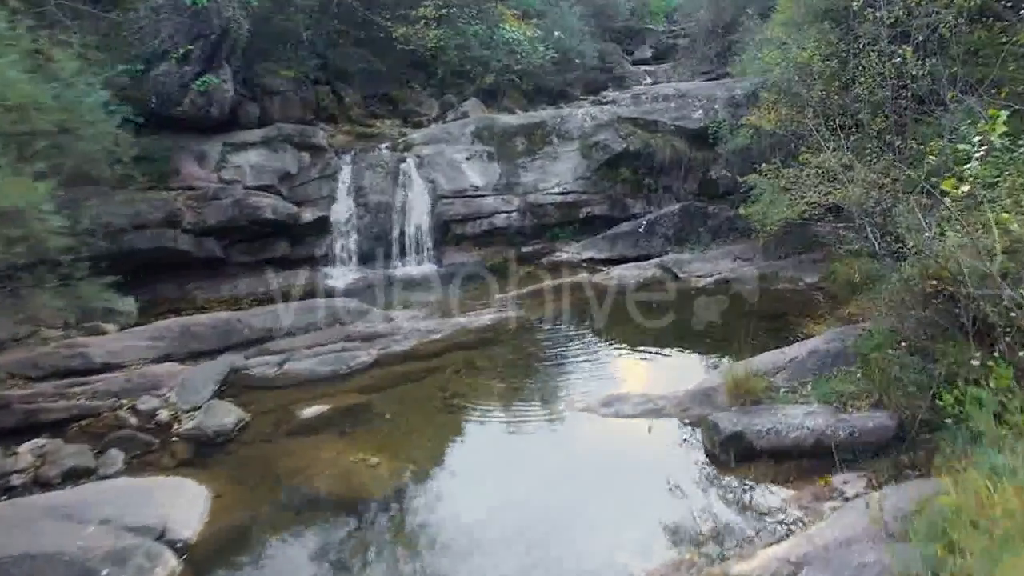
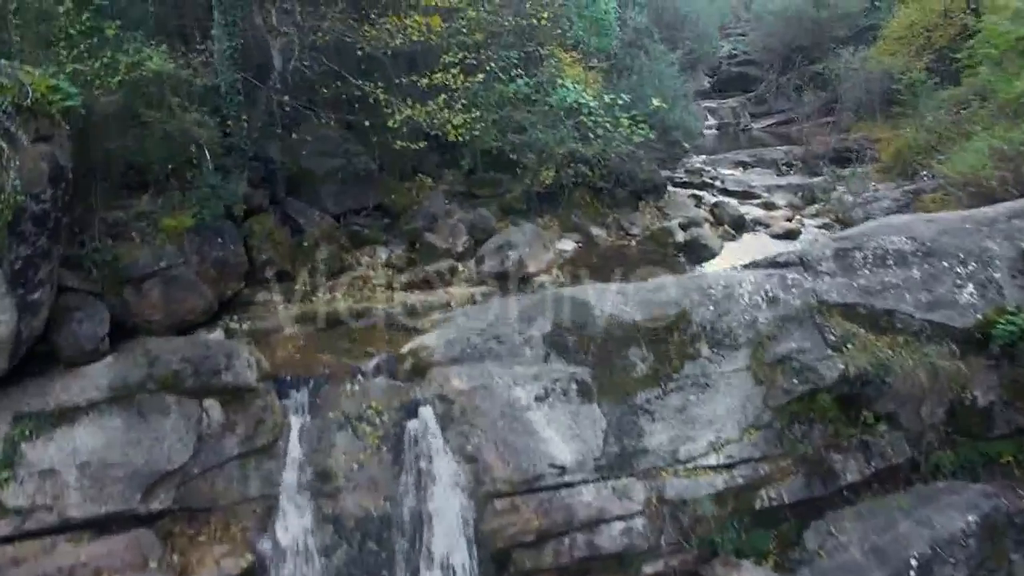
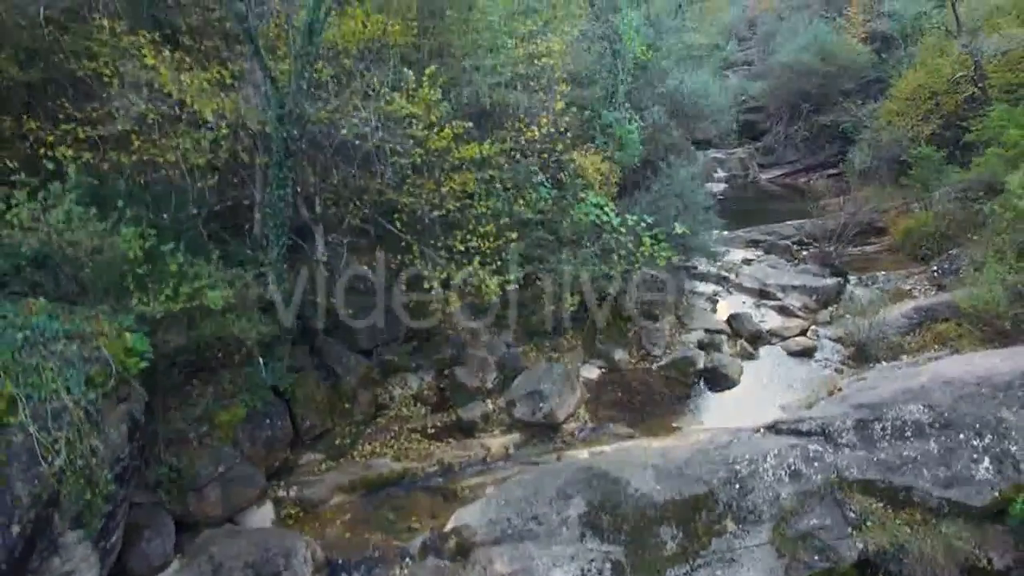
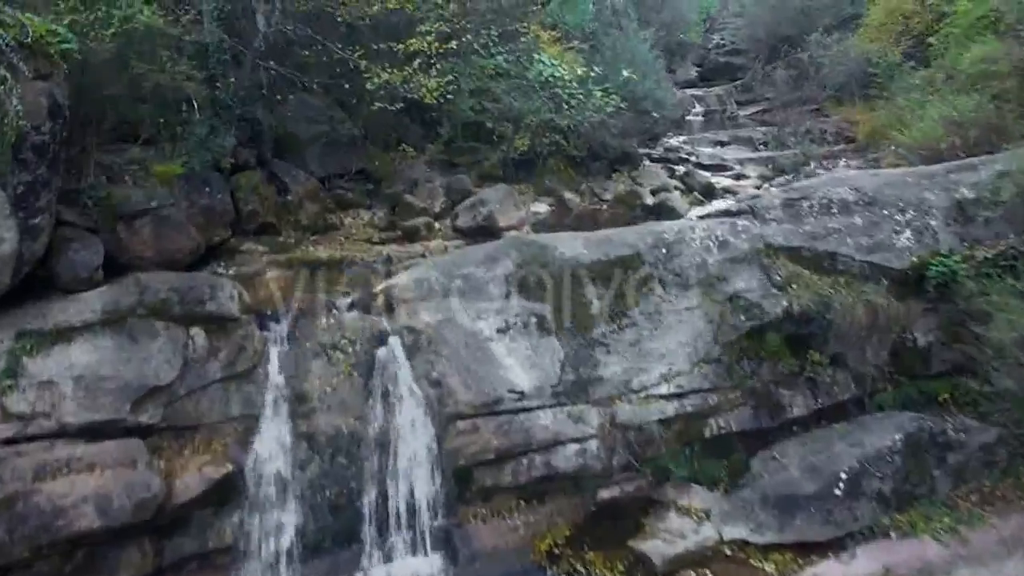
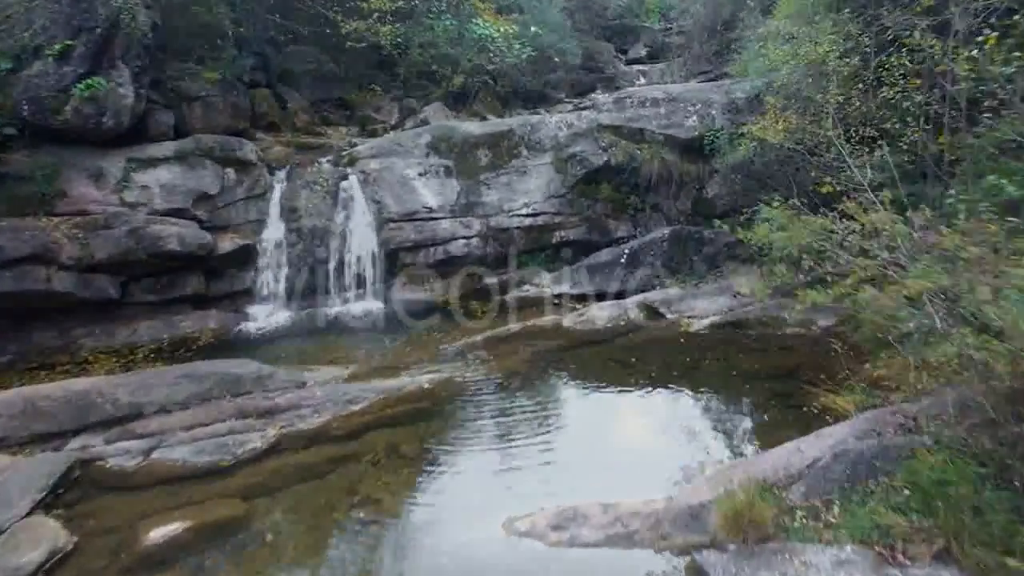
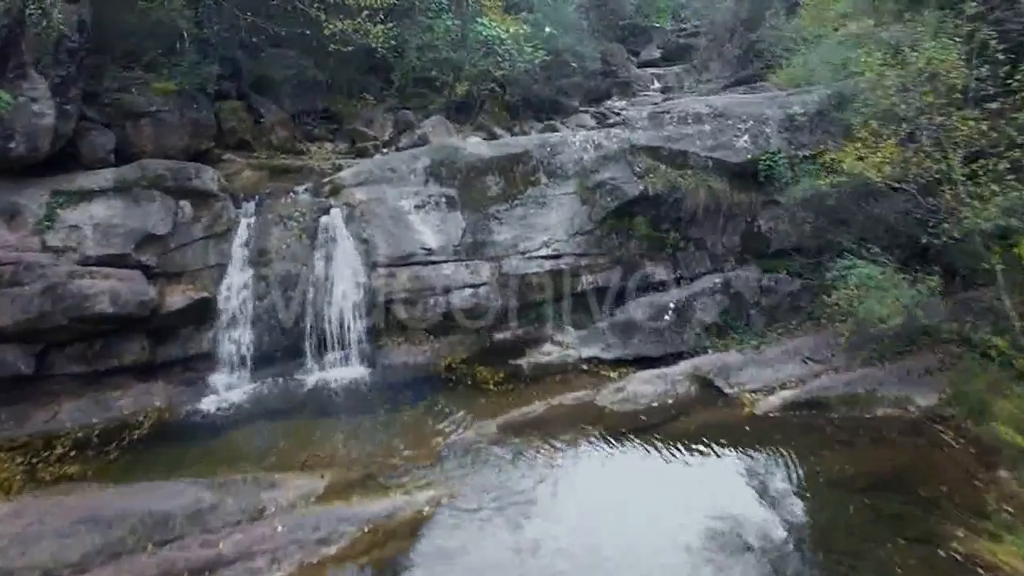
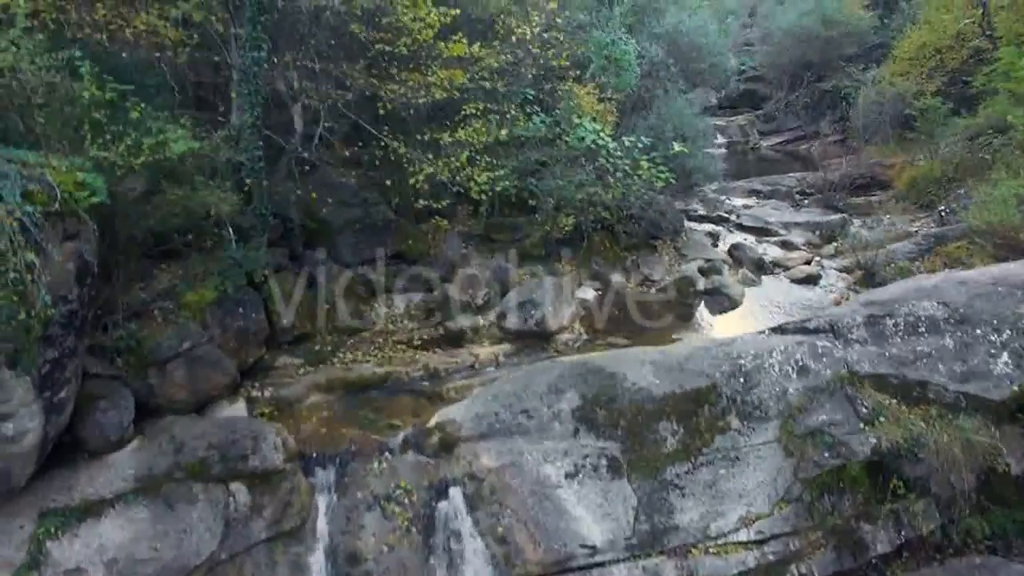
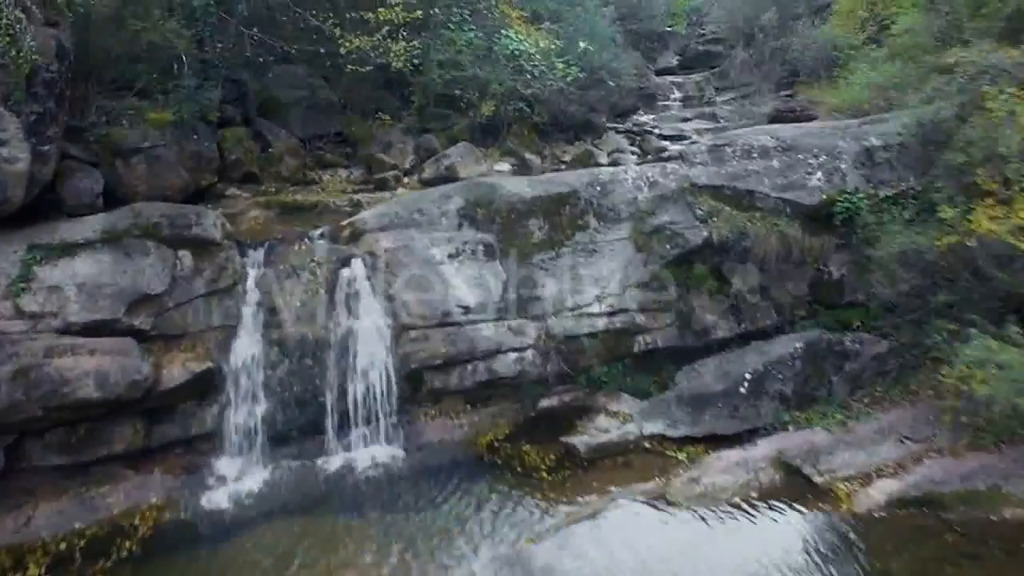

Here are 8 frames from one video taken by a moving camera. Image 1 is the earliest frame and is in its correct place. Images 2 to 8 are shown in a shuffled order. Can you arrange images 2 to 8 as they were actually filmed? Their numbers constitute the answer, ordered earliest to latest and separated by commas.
5, 6, 8, 4, 2, 7, 3
